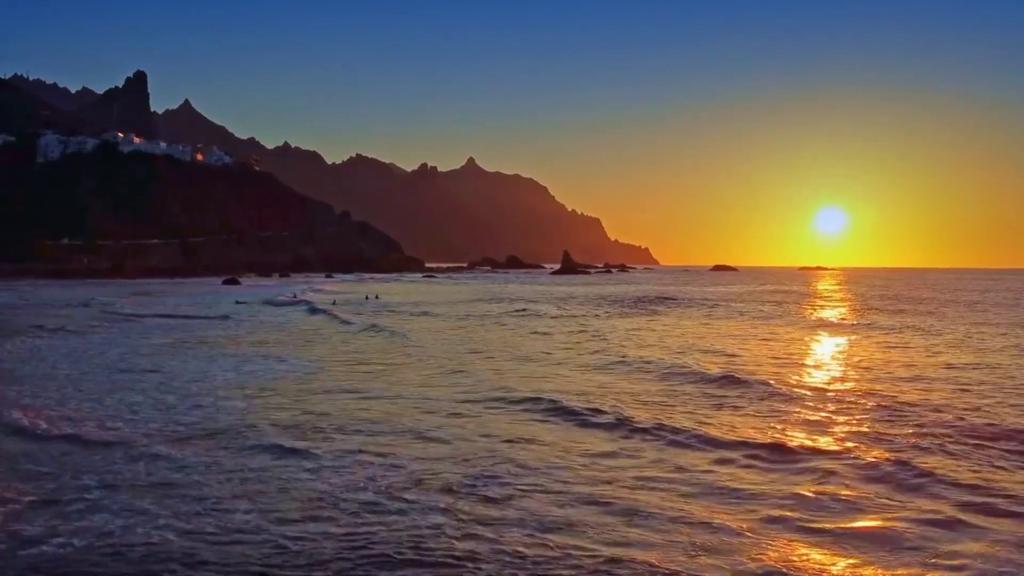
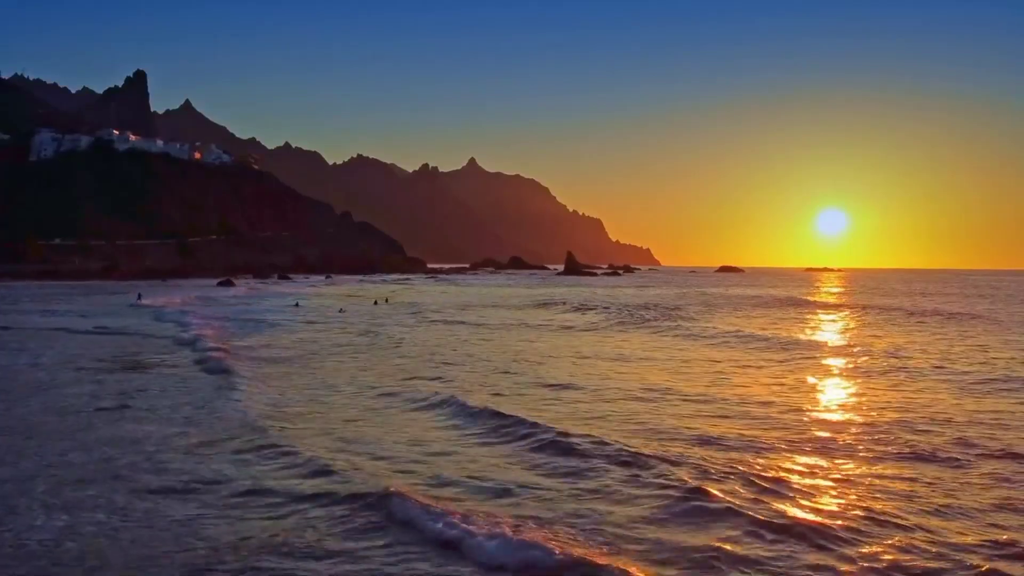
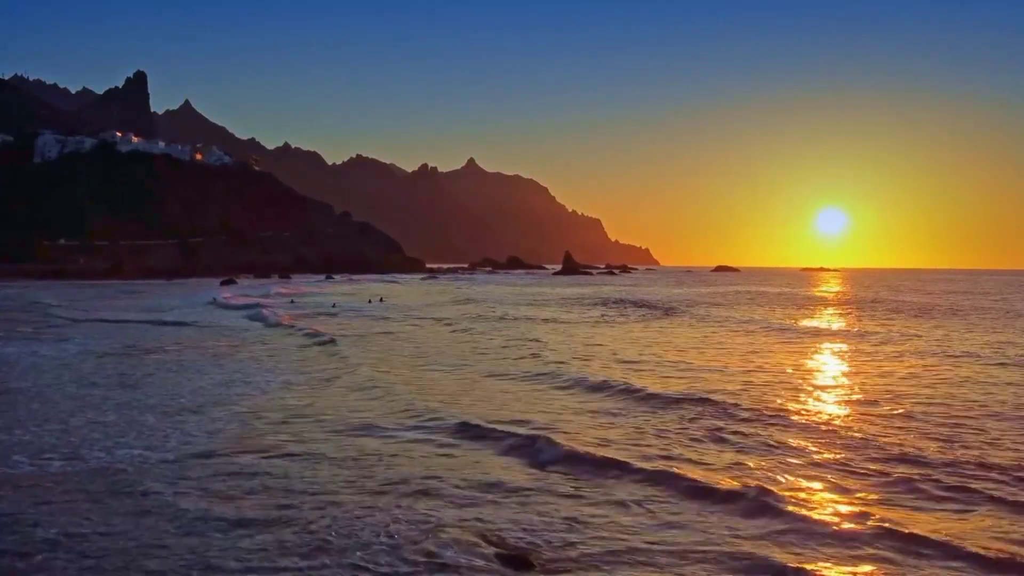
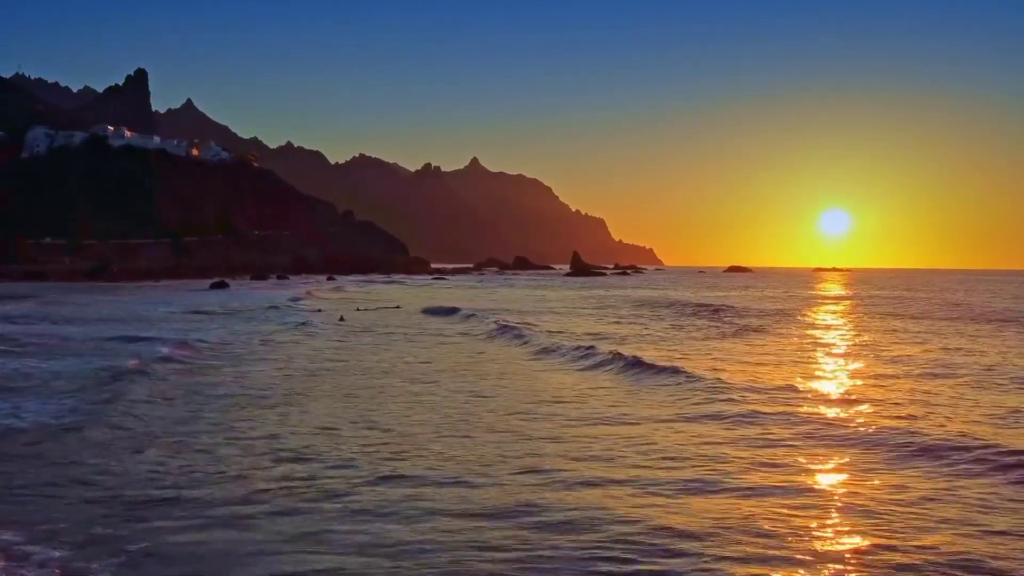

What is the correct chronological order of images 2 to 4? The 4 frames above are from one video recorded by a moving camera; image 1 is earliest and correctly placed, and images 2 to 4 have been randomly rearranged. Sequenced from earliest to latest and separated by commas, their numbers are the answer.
3, 2, 4
